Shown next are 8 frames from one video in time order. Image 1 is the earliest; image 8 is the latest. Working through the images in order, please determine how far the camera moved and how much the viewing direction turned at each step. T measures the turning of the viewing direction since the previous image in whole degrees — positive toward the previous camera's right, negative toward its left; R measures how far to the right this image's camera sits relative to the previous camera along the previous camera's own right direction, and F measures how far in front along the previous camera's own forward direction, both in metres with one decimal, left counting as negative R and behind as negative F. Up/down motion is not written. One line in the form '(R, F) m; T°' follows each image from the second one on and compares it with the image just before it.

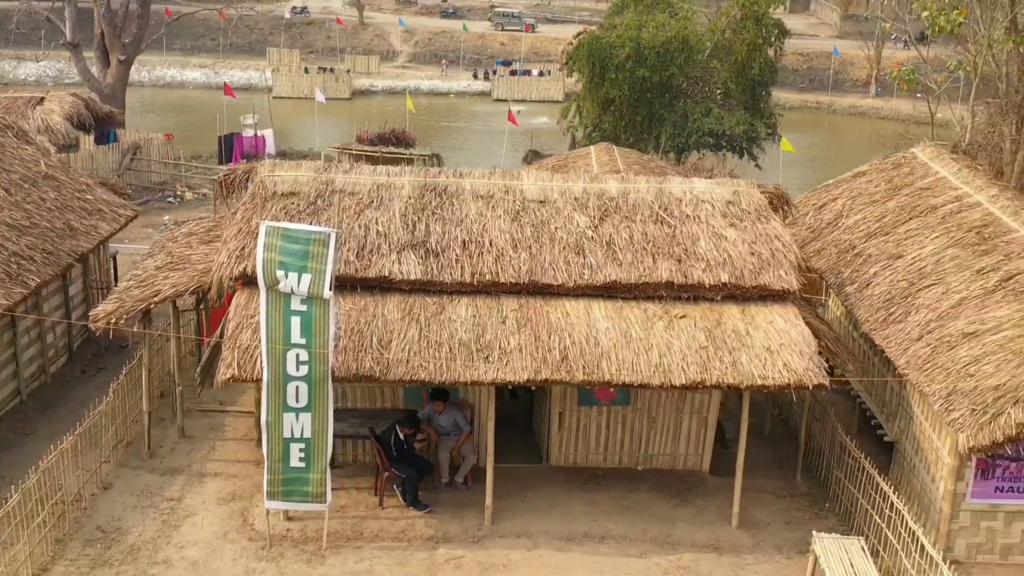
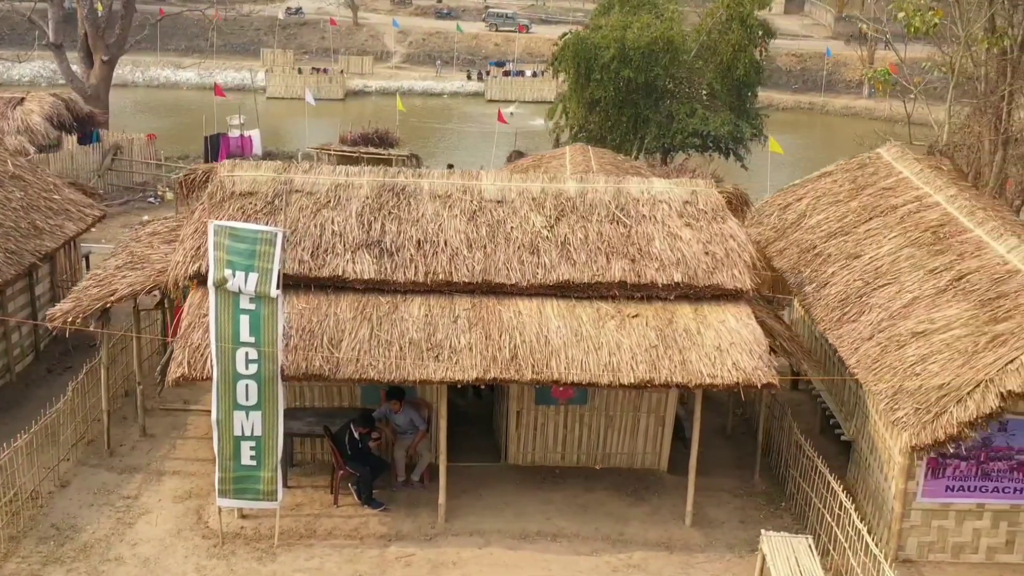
(+0.5, 0.0) m; 0°
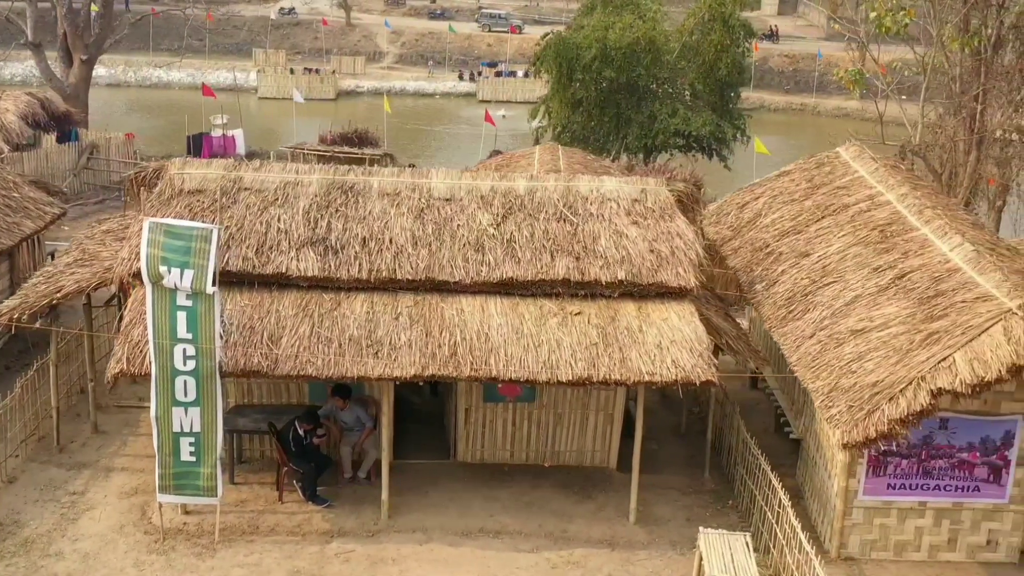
(+0.6, 0.0) m; 0°
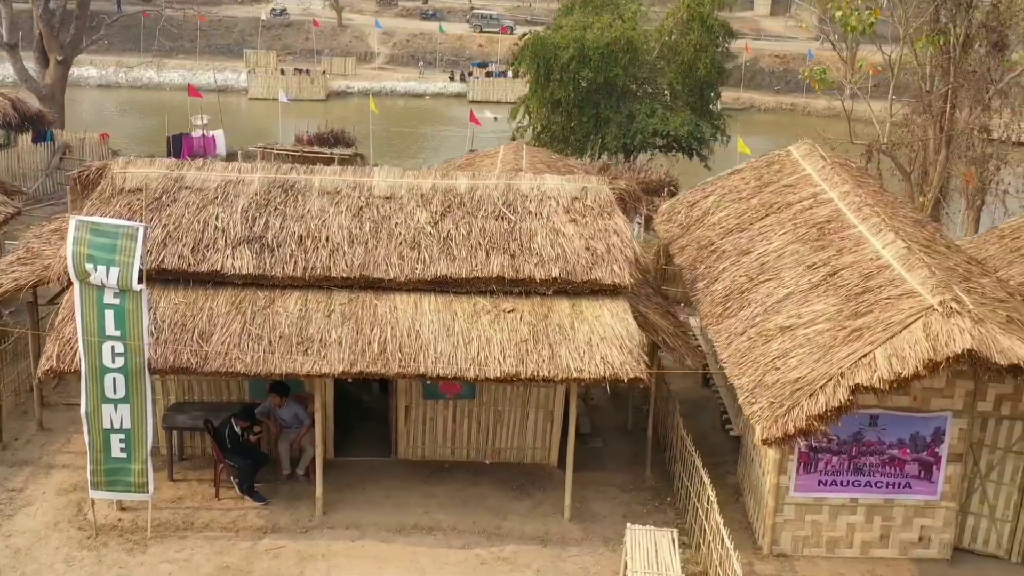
(+0.7, 0.0) m; 0°
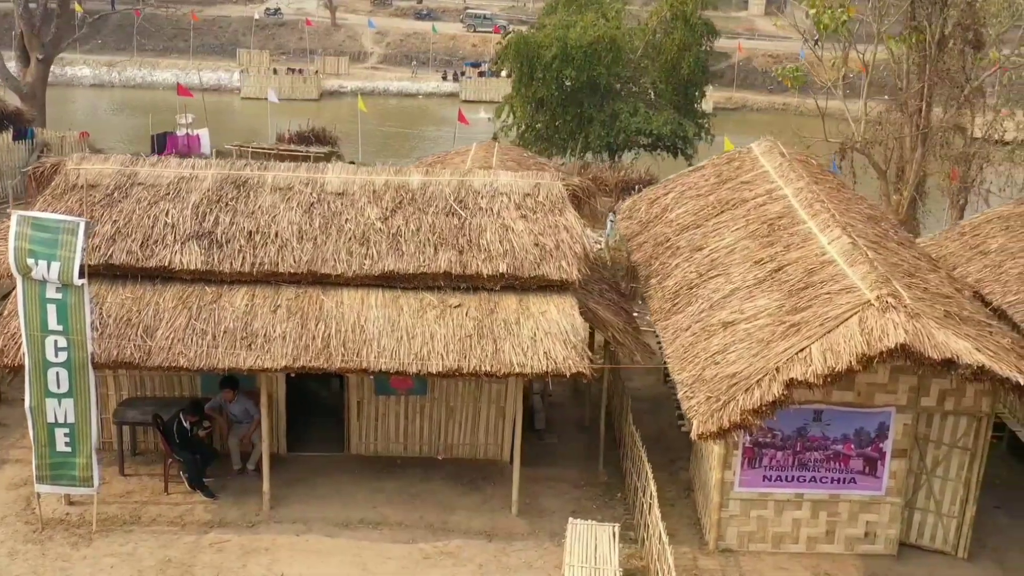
(+0.6, 0.0) m; 0°
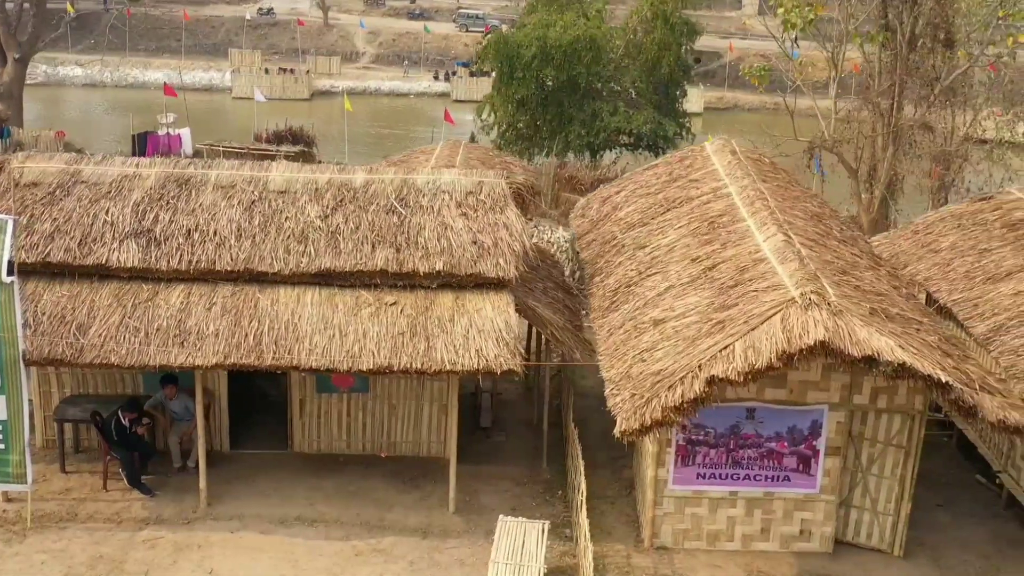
(+0.7, 0.0) m; 0°
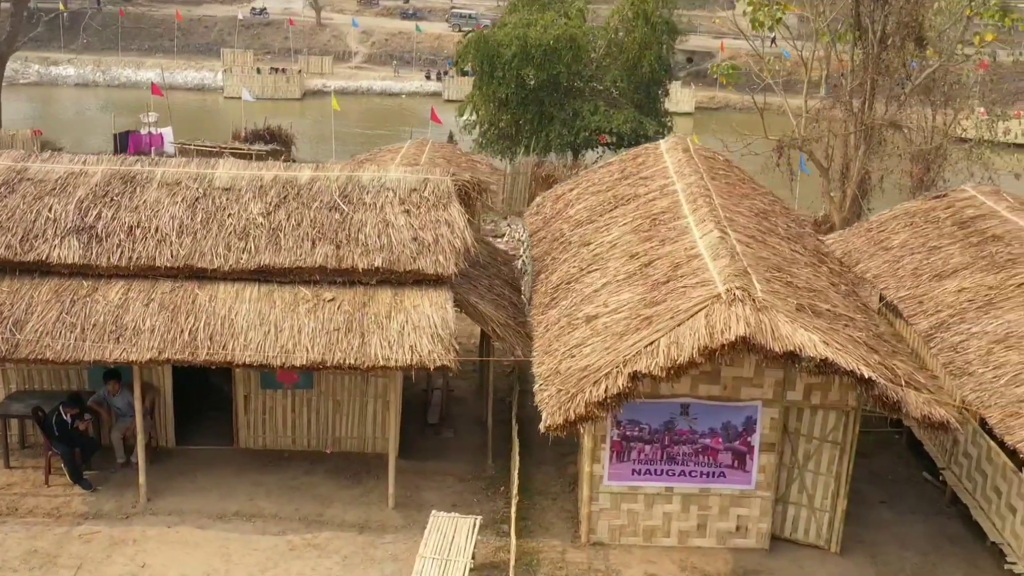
(+0.7, 0.0) m; 0°
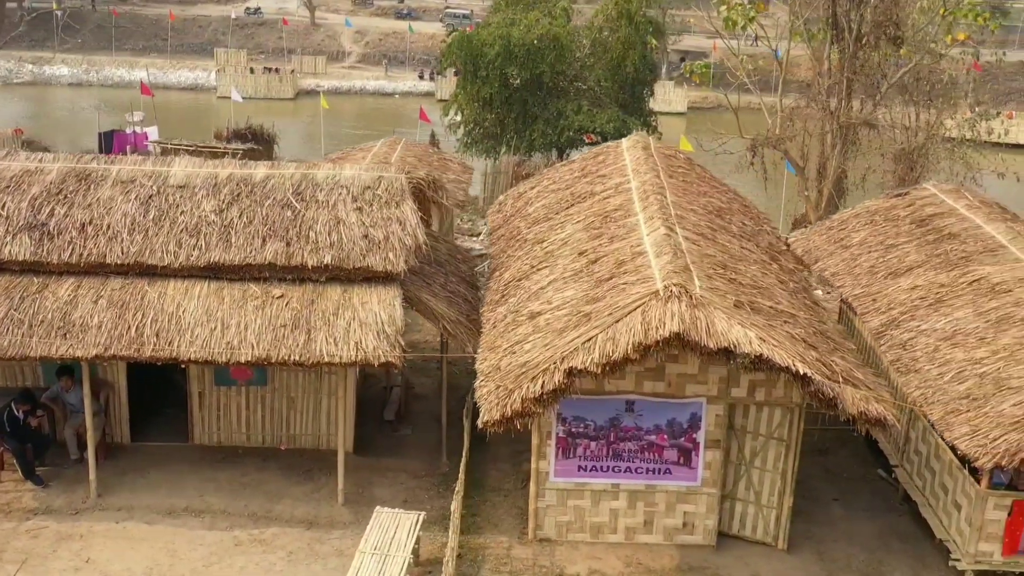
(+0.6, 0.0) m; 0°
